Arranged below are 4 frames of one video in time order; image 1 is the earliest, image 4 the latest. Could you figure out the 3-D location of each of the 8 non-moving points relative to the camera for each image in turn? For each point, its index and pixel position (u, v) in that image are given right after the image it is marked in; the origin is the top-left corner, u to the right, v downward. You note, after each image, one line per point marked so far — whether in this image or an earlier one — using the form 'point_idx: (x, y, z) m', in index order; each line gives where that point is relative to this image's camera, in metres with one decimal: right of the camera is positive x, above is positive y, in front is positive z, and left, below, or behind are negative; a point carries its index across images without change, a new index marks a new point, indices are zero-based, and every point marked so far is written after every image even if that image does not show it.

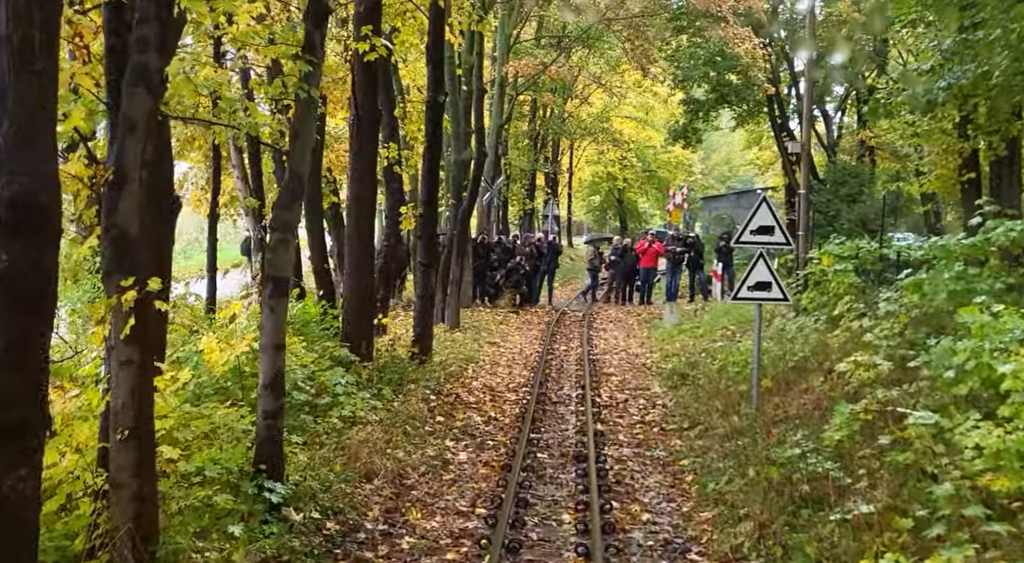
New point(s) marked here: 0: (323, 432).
0: (-1.8, -1.4, +11.5) m
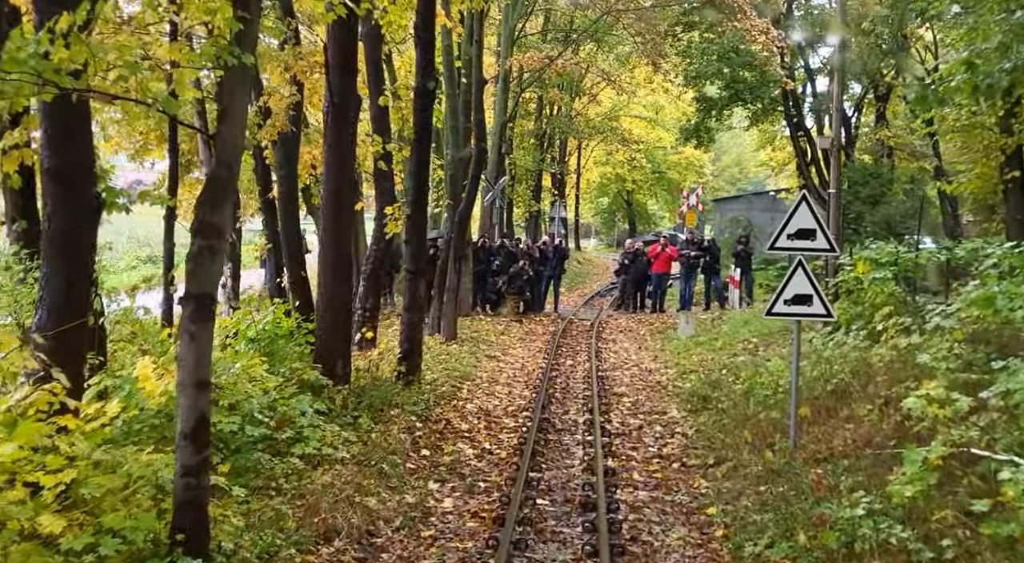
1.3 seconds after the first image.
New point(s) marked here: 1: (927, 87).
0: (-1.8, -1.5, +9.7) m
1: (+4.5, +2.1, +13.6) m
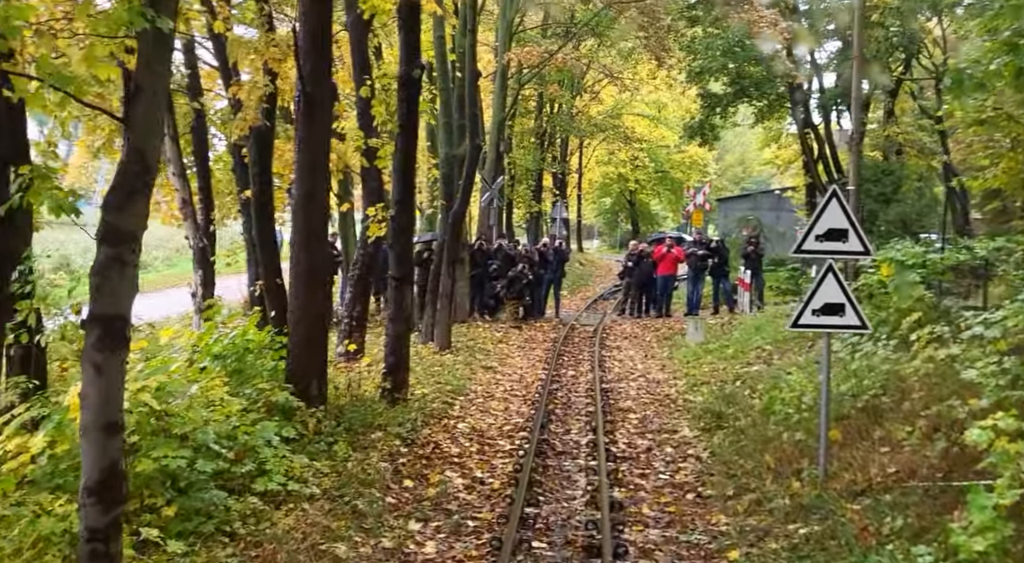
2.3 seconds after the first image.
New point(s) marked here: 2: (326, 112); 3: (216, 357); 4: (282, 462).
0: (-1.9, -1.6, +8.4) m
1: (+4.5, +2.0, +12.3) m
2: (-1.7, +1.6, +11.6) m
3: (-2.7, -0.7, +11.5) m
4: (-1.8, -1.4, +9.7) m
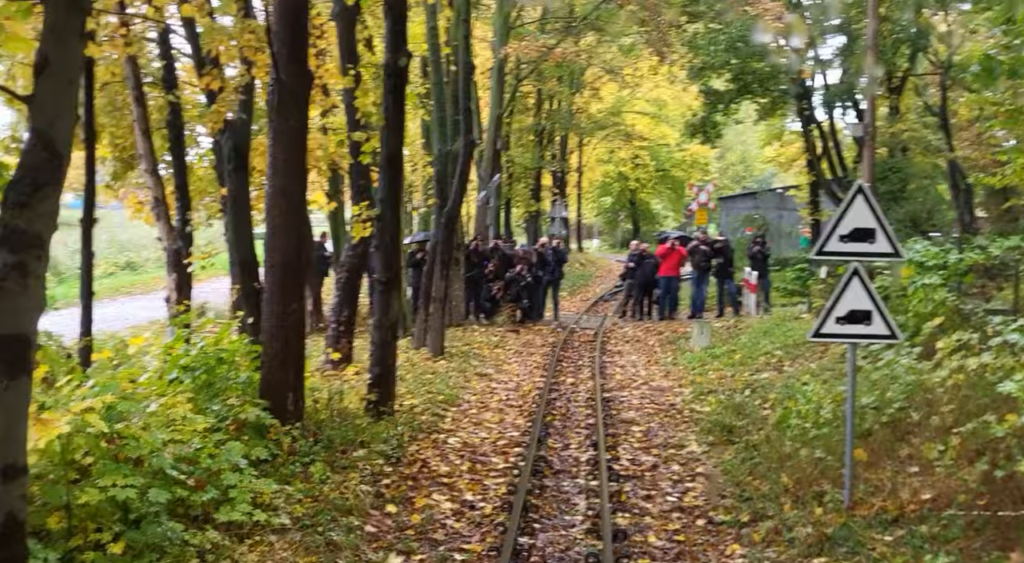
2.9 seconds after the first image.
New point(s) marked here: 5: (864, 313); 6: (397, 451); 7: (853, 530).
0: (-1.9, -1.6, +7.4) m
1: (+4.4, +2.0, +11.3) m
2: (-1.8, +1.5, +10.6) m
3: (-2.8, -0.8, +10.6) m
4: (-1.8, -1.4, +8.7) m
5: (+2.5, -0.2, +8.9) m
6: (-1.1, -1.5, +11.4) m
7: (+2.3, -1.6, +8.3) m
